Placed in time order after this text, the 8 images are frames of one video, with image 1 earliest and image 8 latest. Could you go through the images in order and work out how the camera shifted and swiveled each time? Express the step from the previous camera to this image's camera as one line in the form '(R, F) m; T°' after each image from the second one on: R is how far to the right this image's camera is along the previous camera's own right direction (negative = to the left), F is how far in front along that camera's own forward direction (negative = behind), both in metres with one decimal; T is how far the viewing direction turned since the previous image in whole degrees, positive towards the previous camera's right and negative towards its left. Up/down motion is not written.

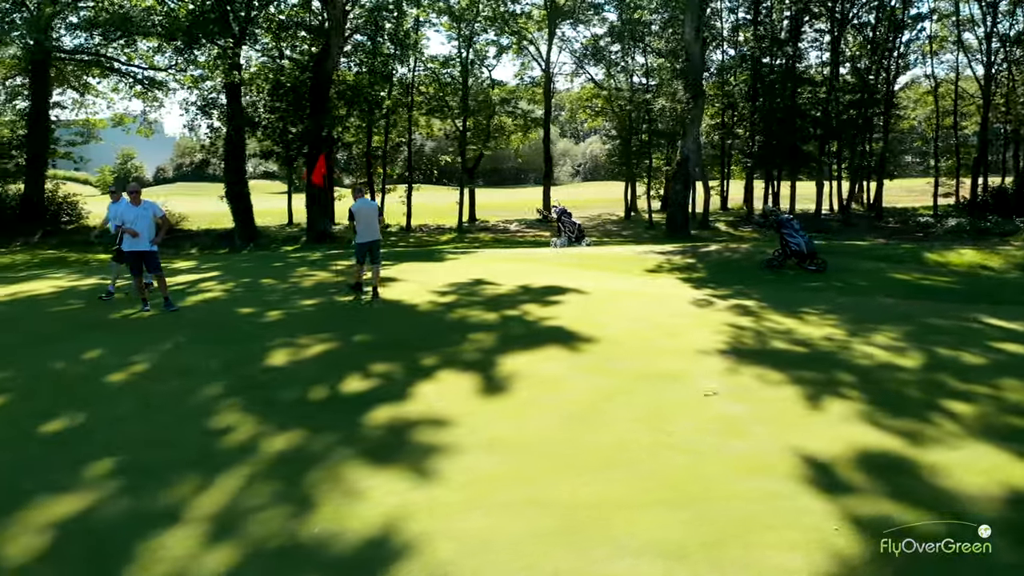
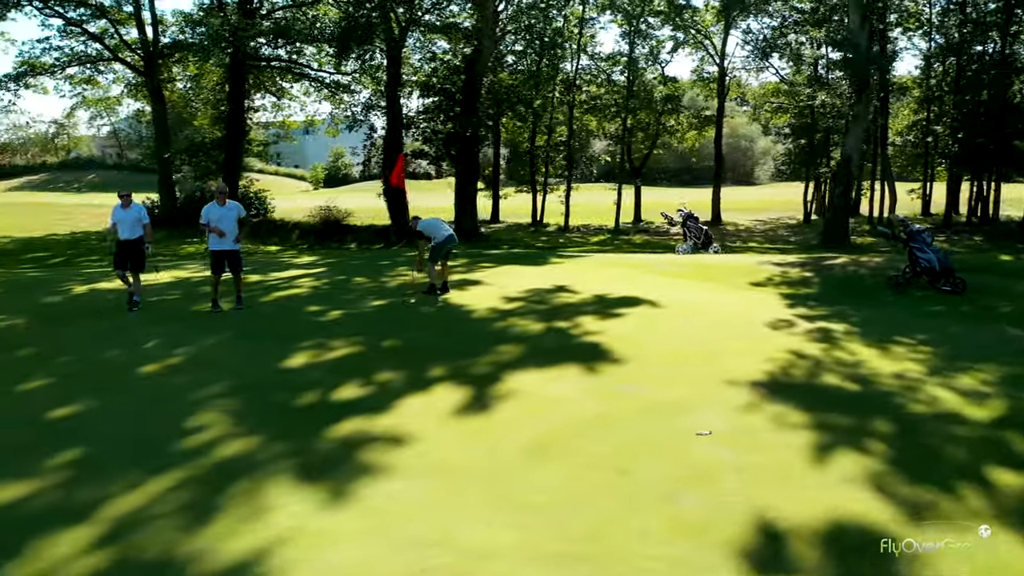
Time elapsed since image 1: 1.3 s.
(+1.7, +0.7) m; -14°
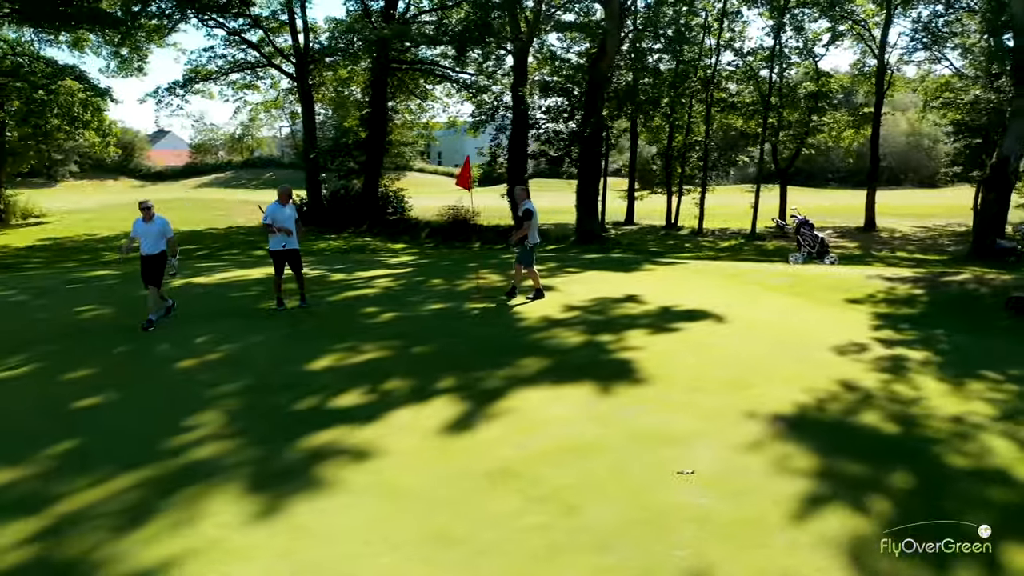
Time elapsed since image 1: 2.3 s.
(+1.3, +0.5) m; -11°
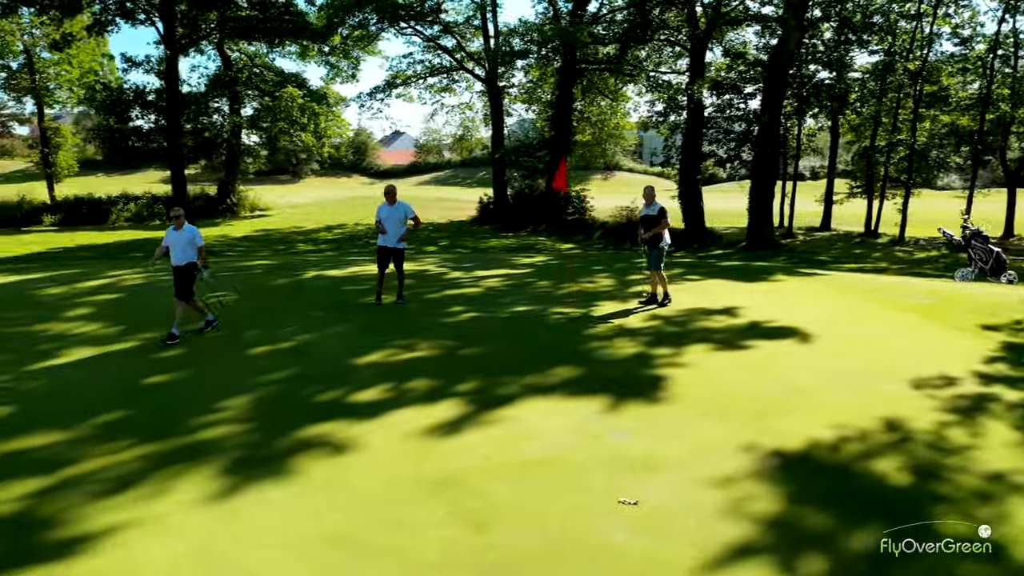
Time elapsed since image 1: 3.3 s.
(+1.7, +0.4) m; -15°
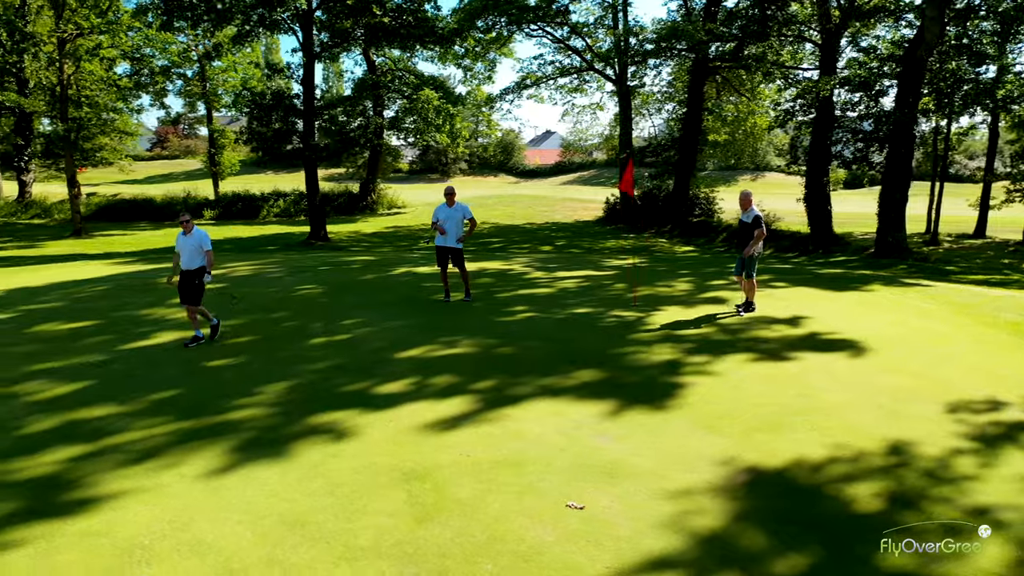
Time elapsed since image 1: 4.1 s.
(+1.2, 0.0) m; -11°
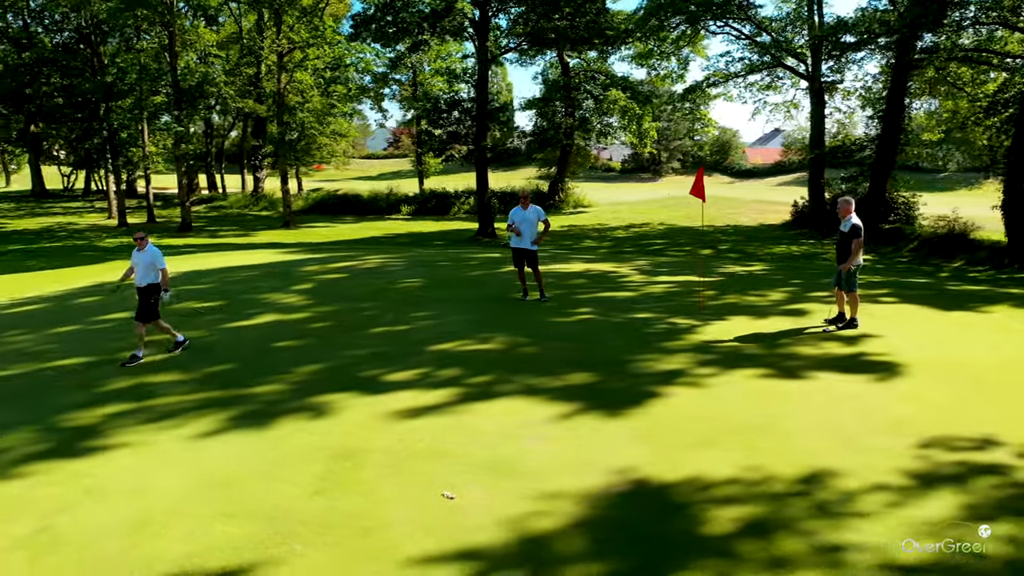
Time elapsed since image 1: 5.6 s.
(+2.1, 0.0) m; -16°
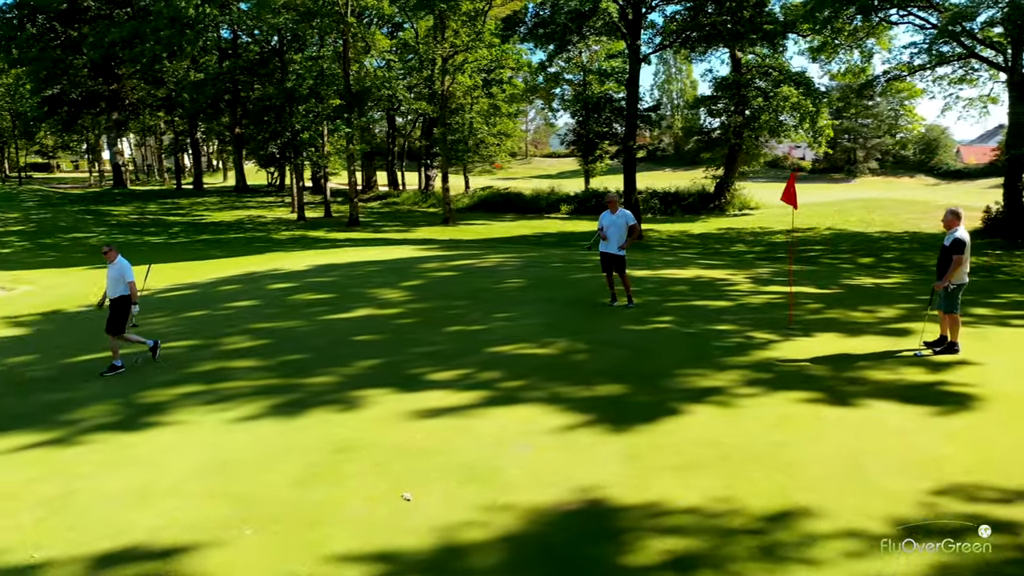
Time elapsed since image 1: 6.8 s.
(+1.4, +0.2) m; -13°
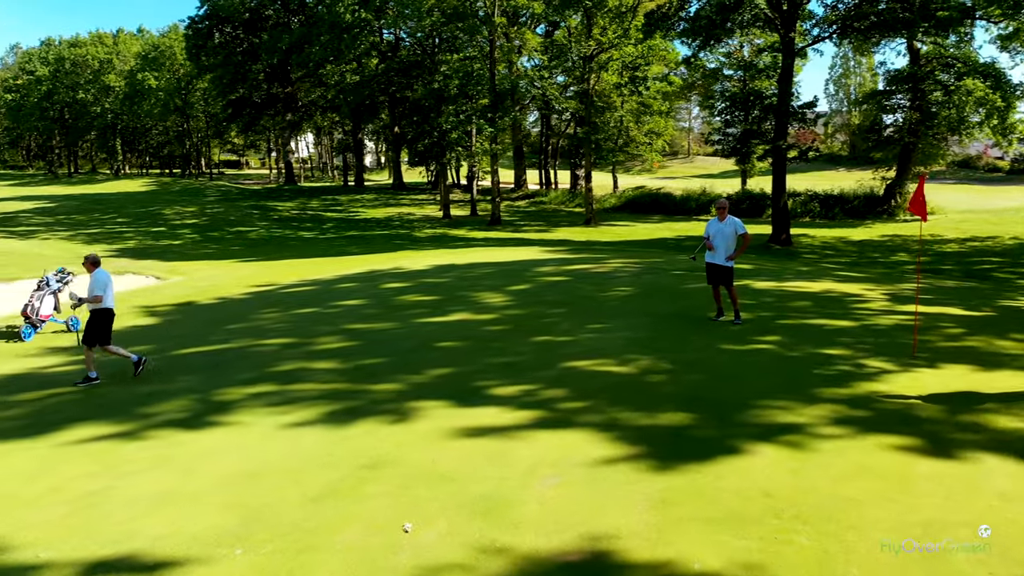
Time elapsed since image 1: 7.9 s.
(+0.9, +0.6) m; -11°
